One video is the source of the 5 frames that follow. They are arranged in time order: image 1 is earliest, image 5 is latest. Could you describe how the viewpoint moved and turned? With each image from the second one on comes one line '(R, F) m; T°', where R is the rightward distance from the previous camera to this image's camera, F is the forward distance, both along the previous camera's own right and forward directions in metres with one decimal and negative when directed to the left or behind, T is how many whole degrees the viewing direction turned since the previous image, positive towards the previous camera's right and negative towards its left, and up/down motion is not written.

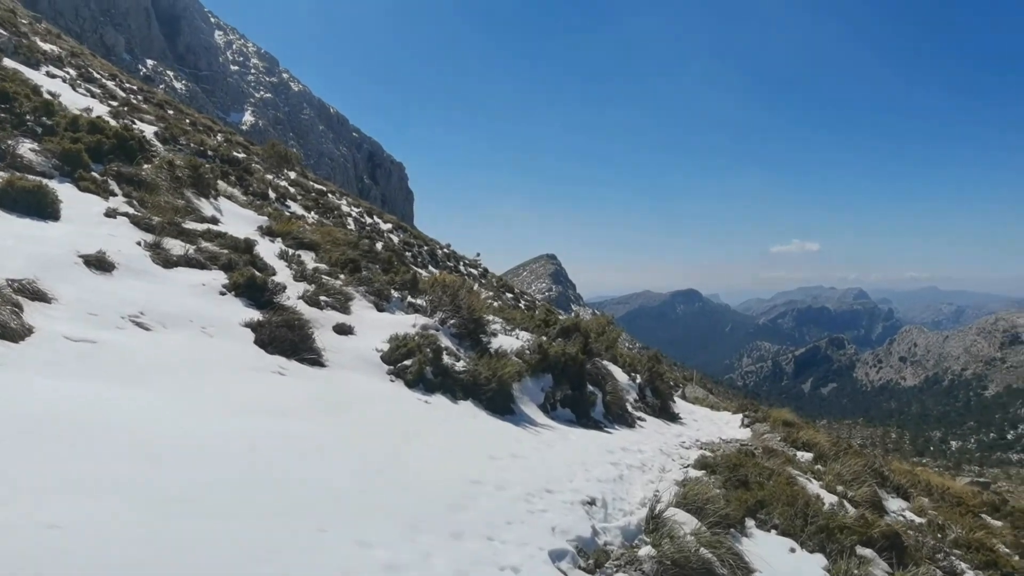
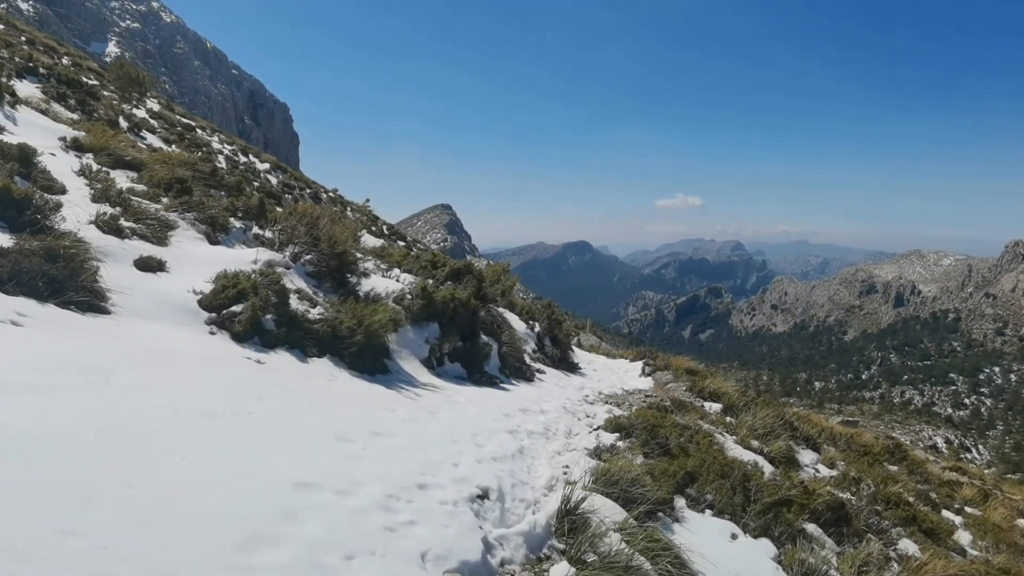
(+0.3, +1.7) m; +11°
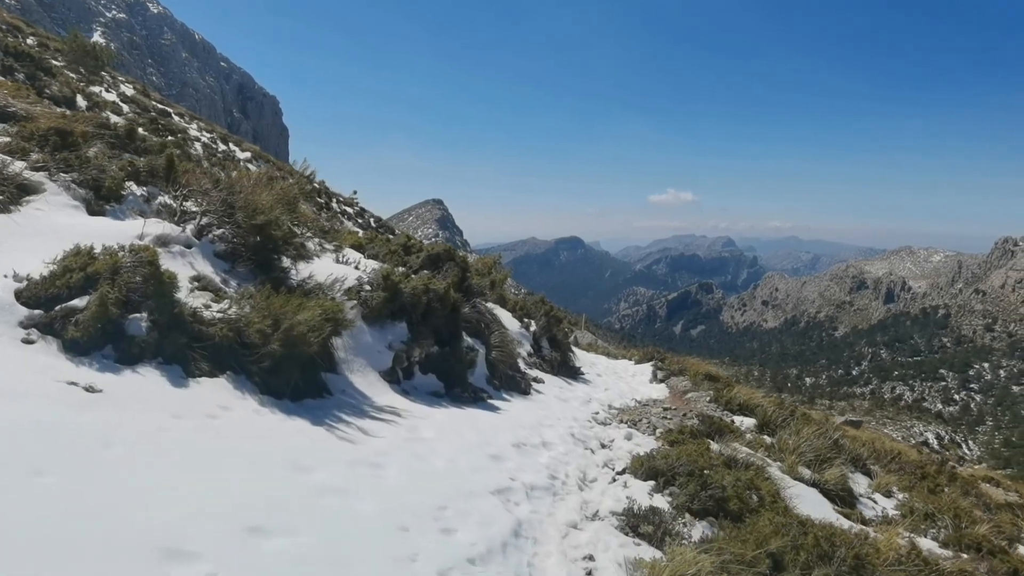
(0.0, +1.9) m; +1°
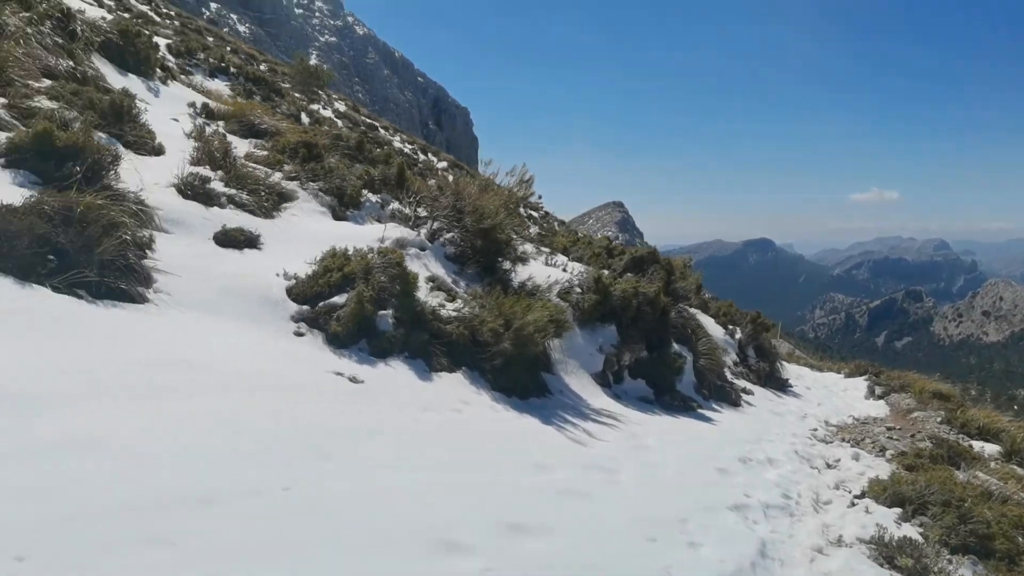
(-0.5, +0.1) m; -19°
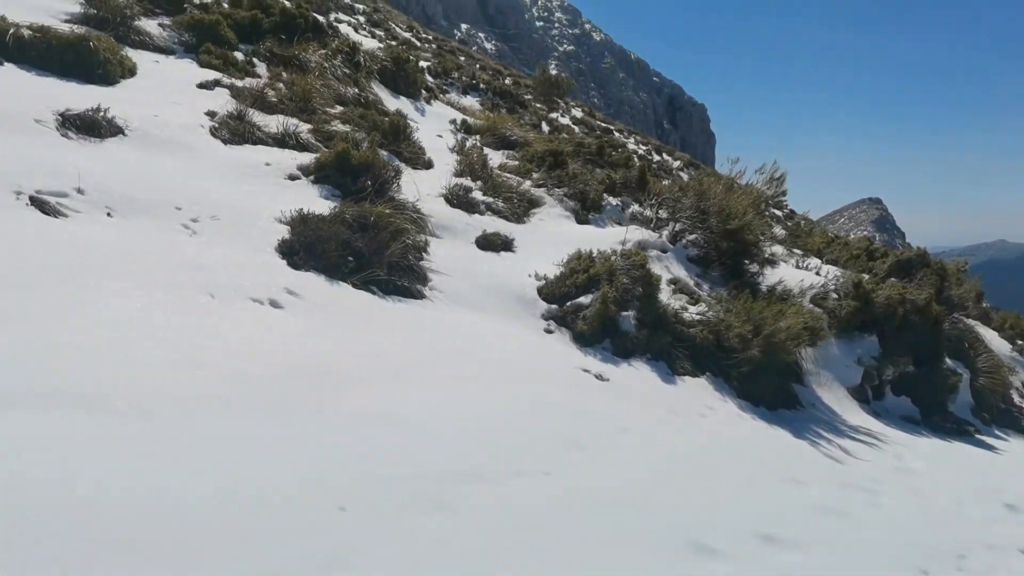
(0.0, -0.8) m; -22°
